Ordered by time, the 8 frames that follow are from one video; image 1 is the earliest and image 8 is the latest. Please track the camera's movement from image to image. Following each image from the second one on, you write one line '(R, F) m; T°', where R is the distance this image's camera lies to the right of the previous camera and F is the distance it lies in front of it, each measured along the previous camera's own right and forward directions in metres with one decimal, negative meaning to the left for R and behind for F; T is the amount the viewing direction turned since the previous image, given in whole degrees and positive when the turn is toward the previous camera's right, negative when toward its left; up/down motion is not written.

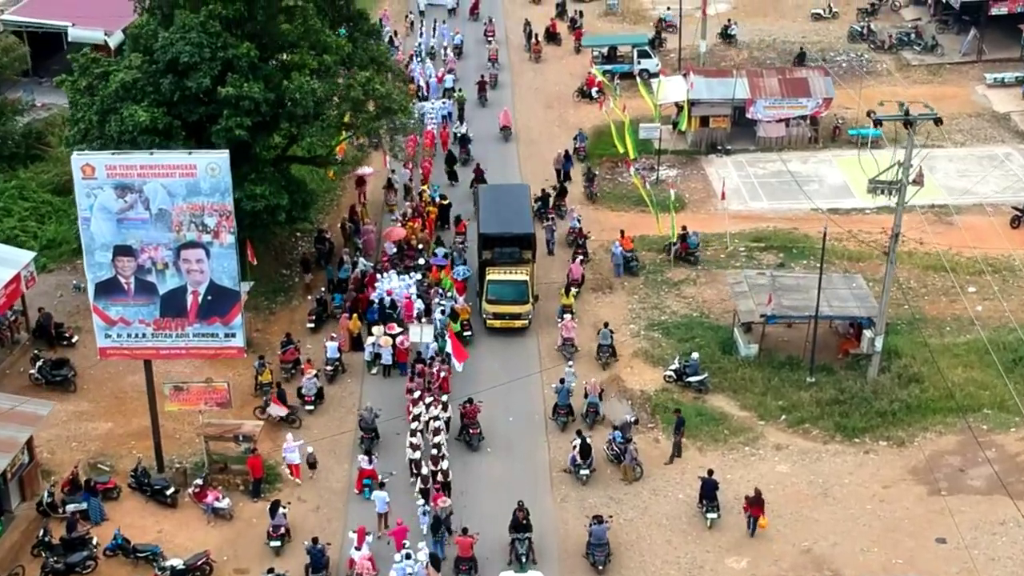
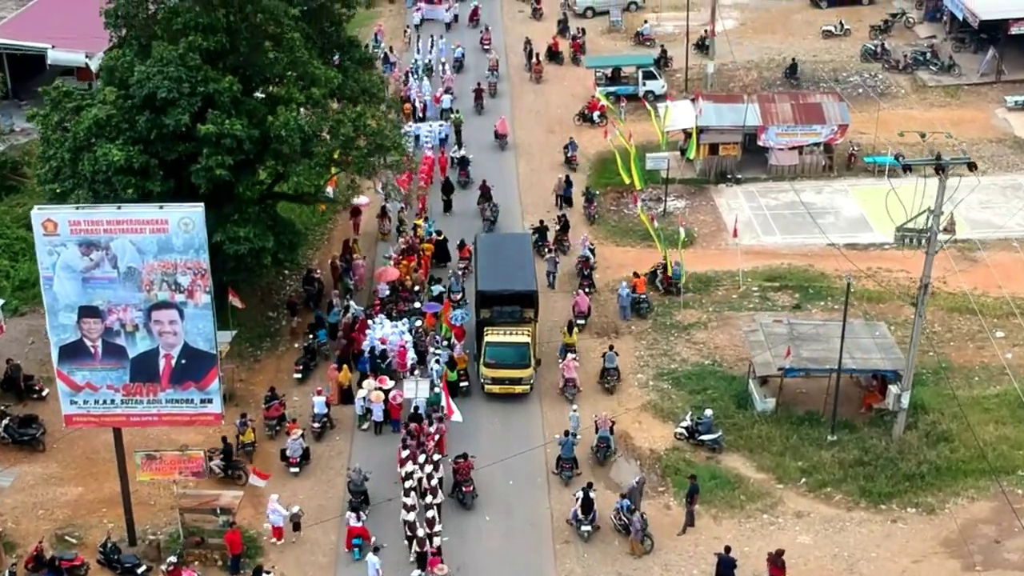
(0.0, +1.9) m; 0°
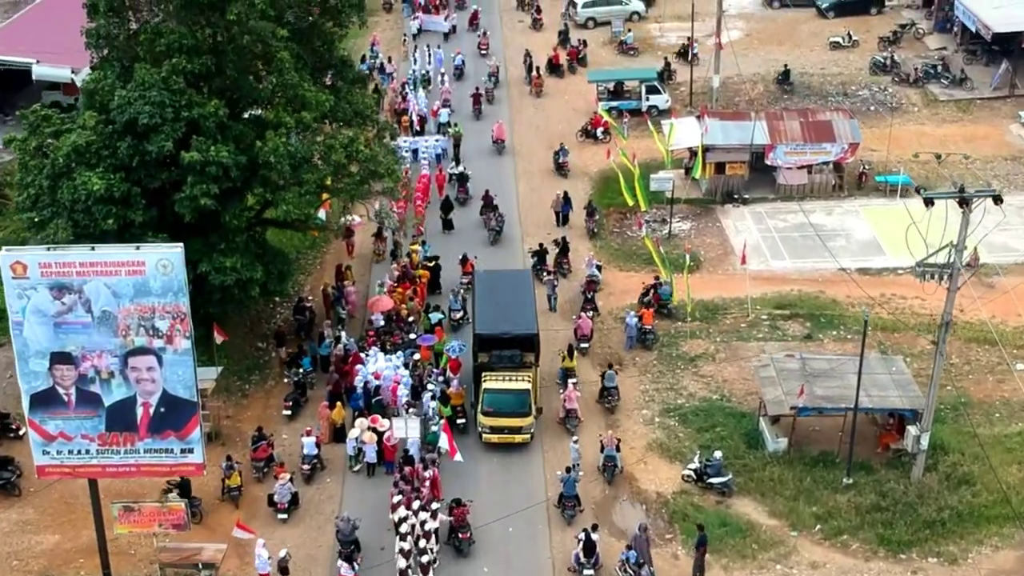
(0.0, +1.3) m; 0°
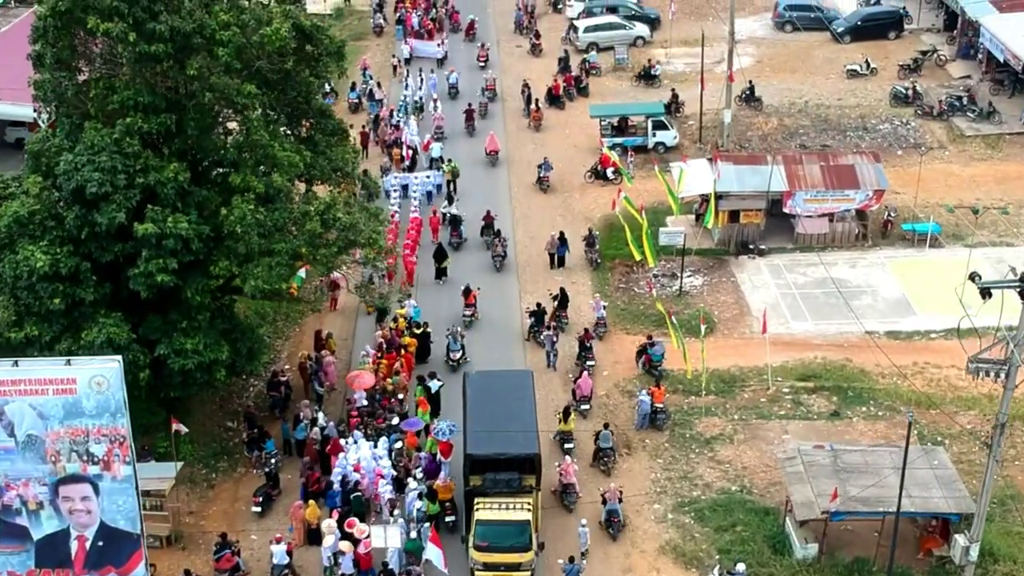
(+0.1, +3.0) m; 0°
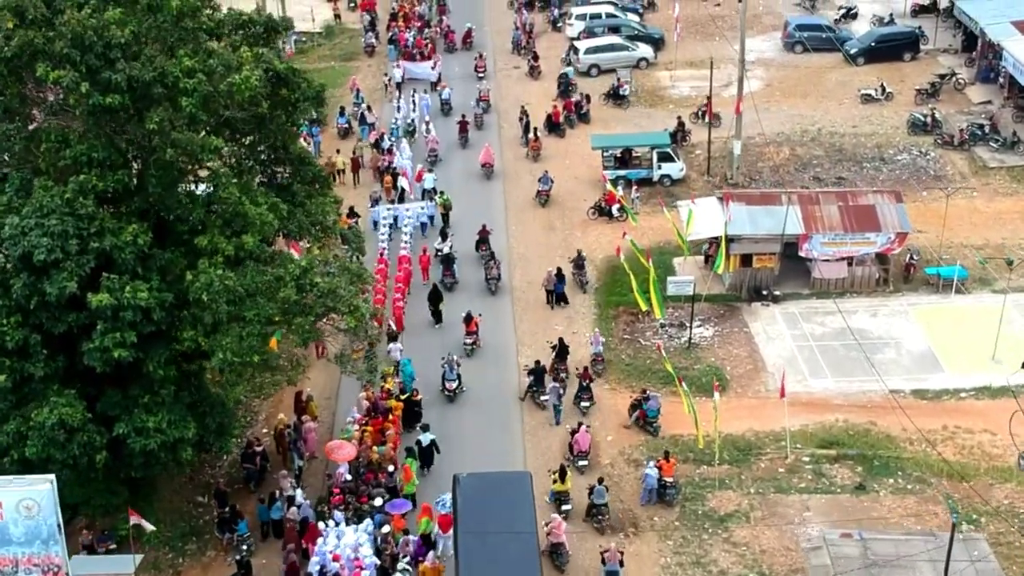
(+0.1, +2.4) m; 0°
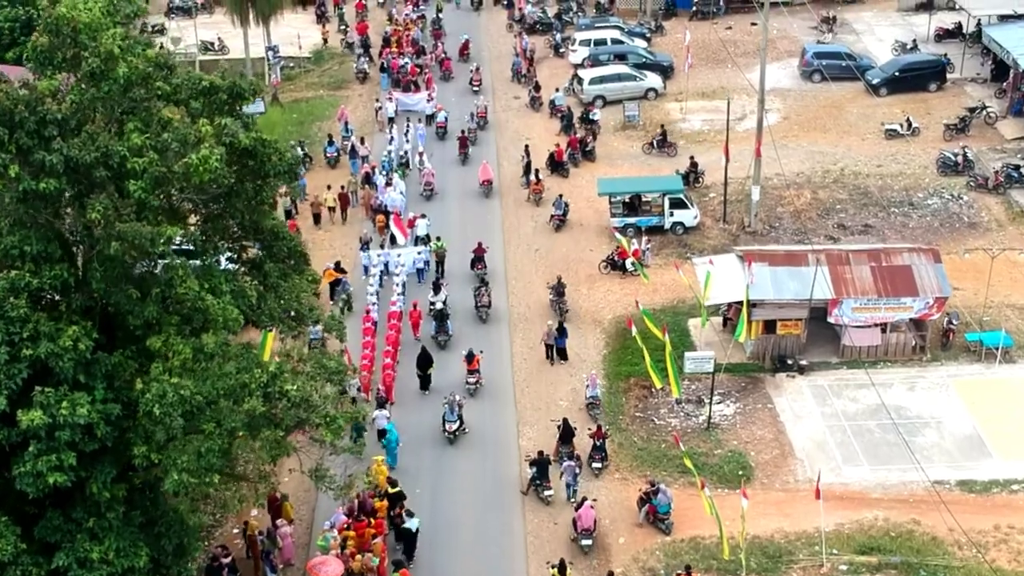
(0.0, +3.0) m; 0°
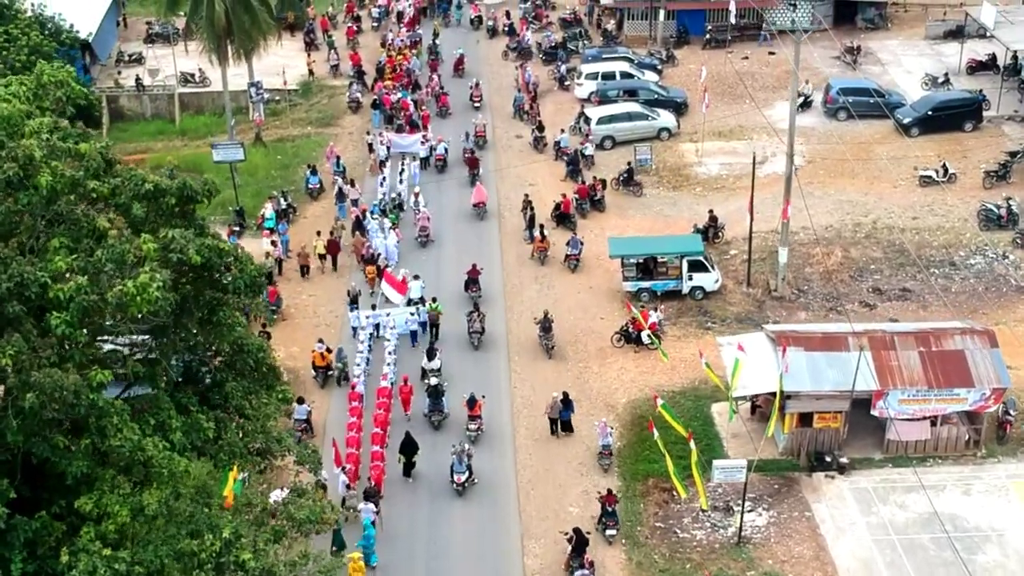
(-0.1, +3.4) m; 0°
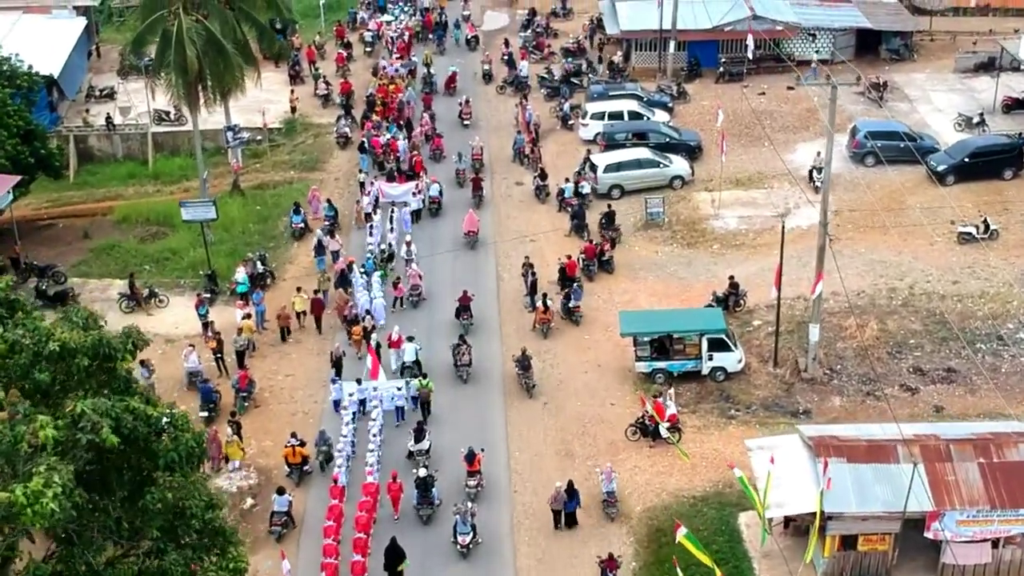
(0.0, +3.5) m; 0°
